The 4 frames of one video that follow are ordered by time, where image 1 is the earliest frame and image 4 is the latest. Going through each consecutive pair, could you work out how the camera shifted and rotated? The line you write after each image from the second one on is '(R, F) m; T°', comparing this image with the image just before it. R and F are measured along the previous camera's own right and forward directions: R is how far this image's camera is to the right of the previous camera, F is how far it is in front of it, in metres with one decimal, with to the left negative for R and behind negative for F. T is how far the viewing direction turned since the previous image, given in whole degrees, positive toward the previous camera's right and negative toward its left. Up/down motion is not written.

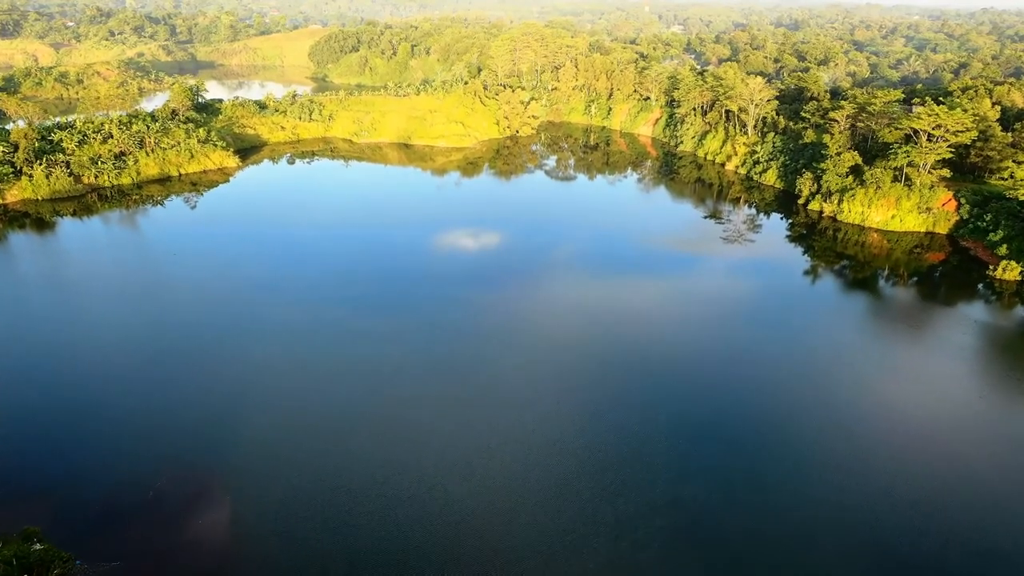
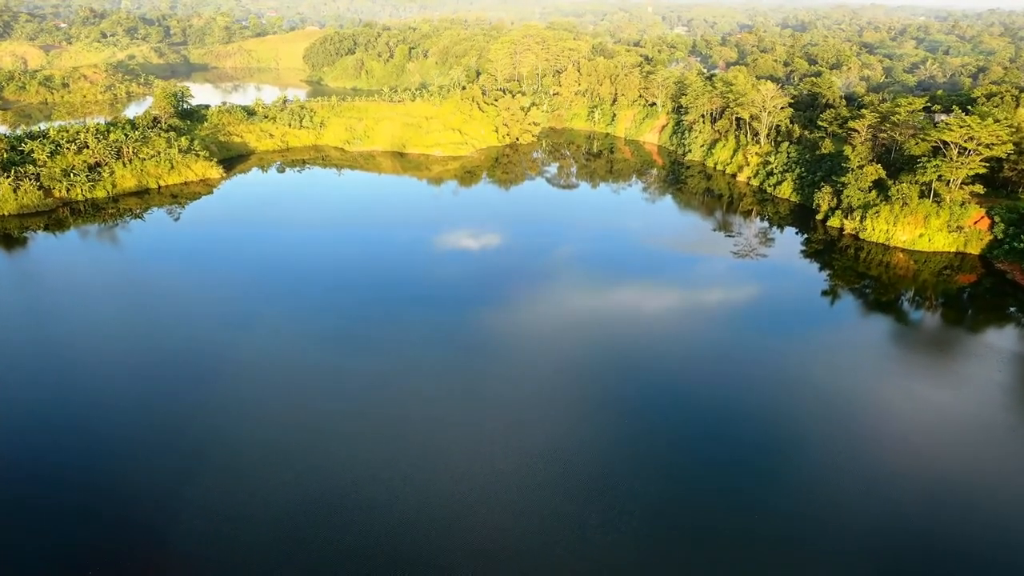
(+0.2, +2.4) m; 0°
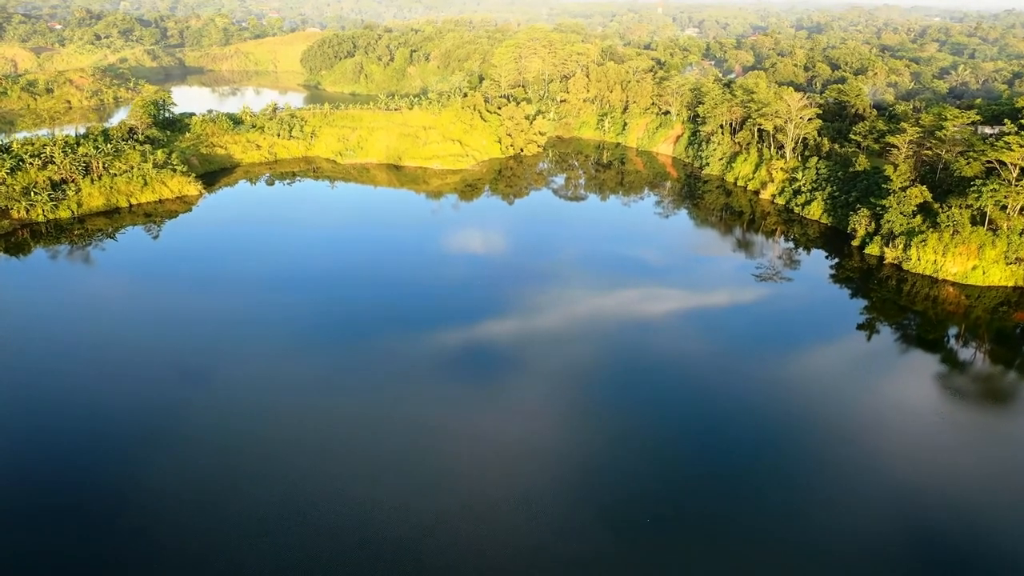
(+0.2, +3.5) m; -1°
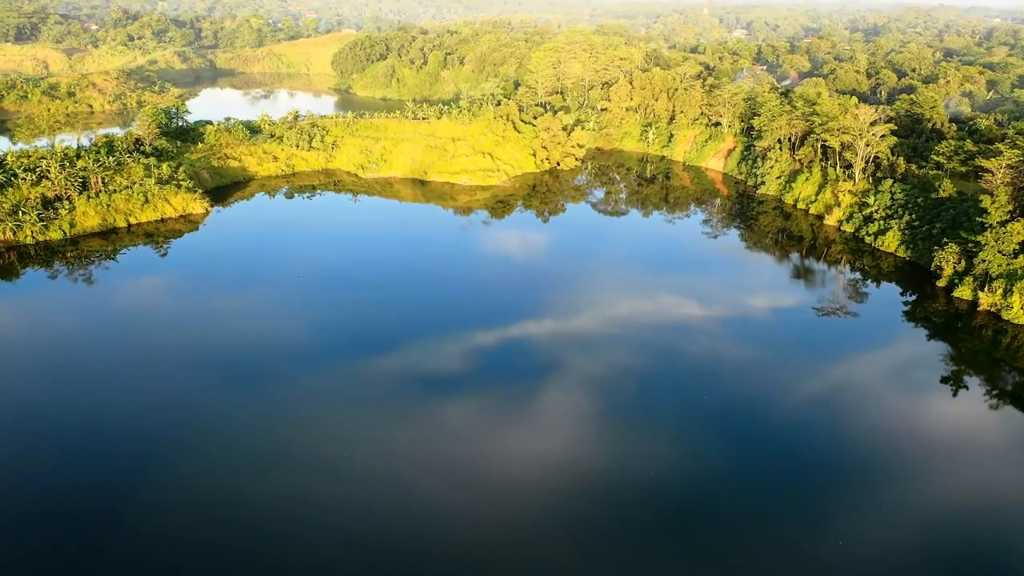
(0.0, +3.8) m; -3°
